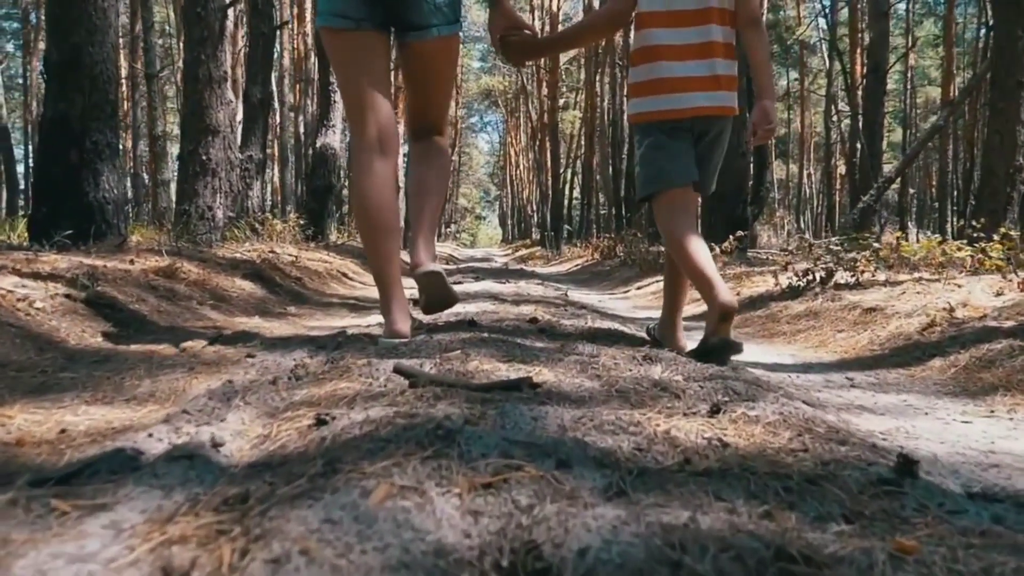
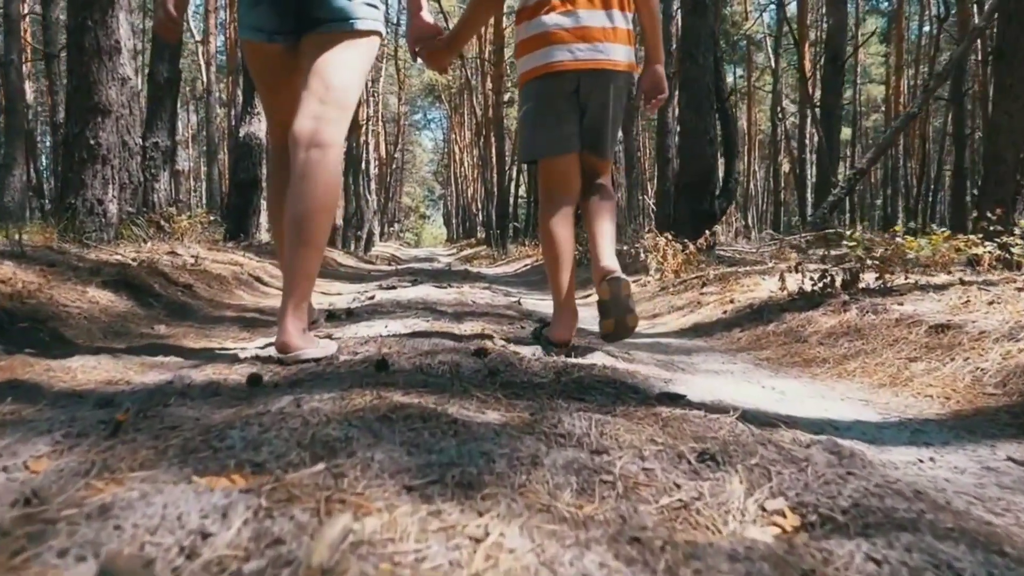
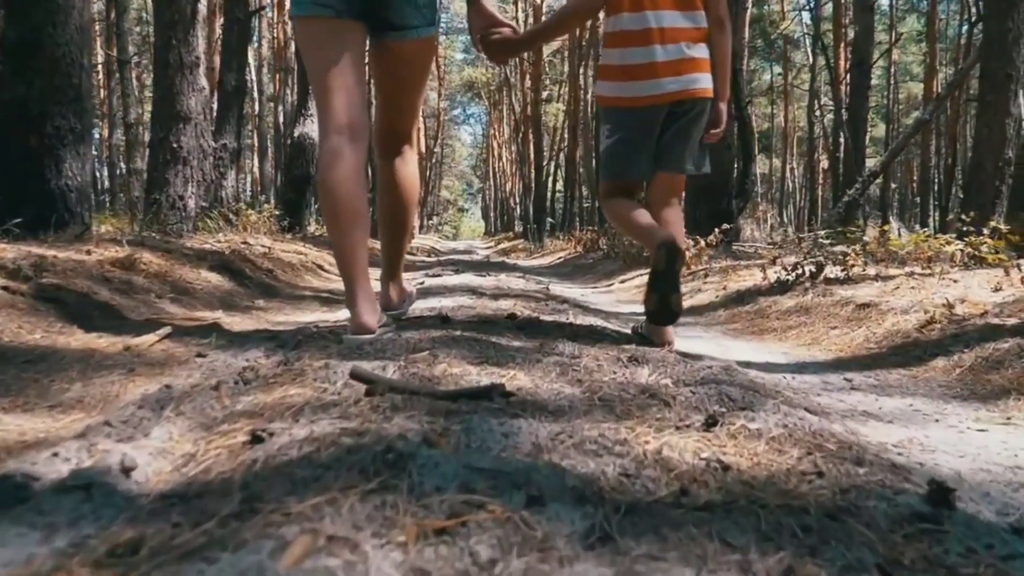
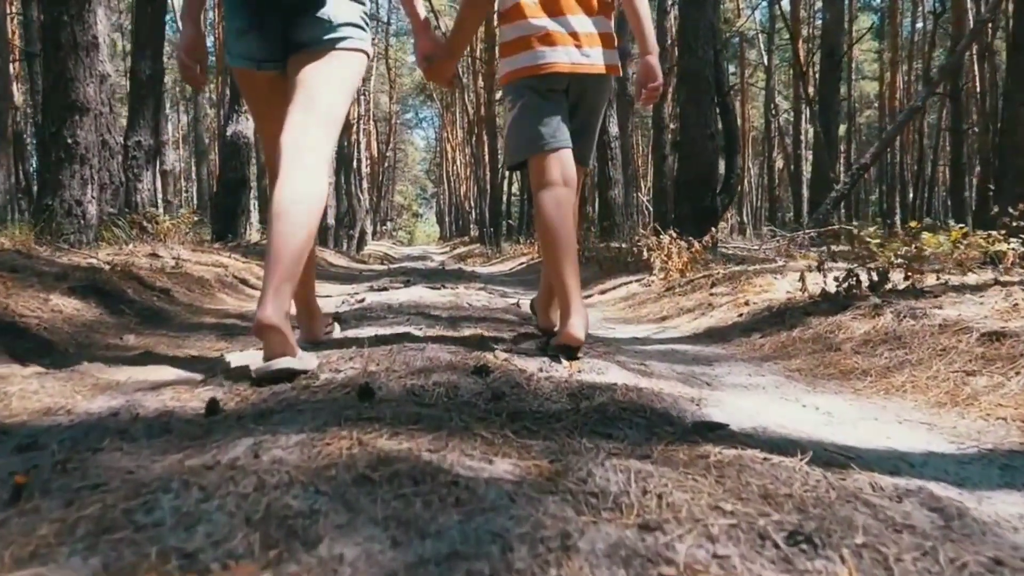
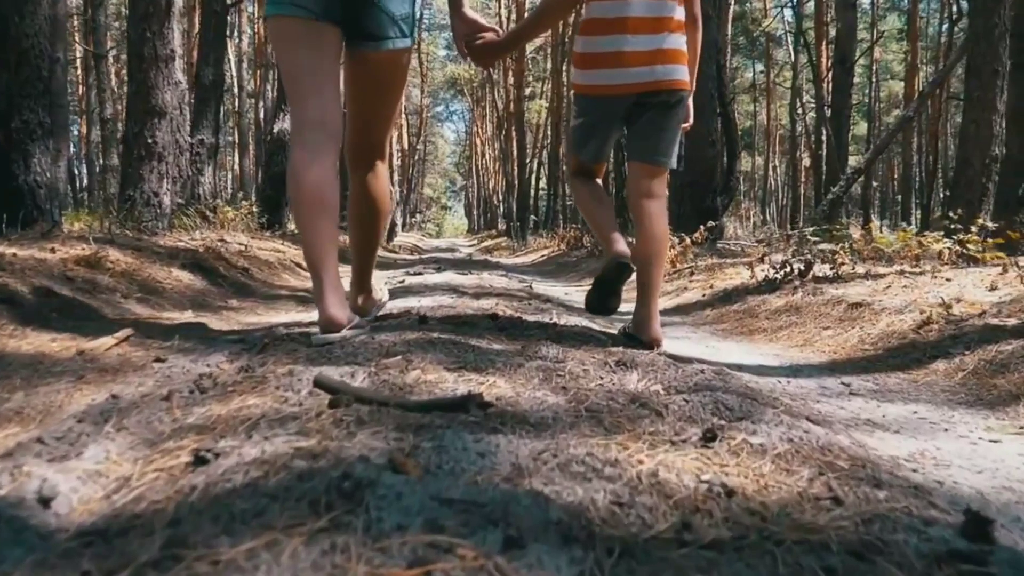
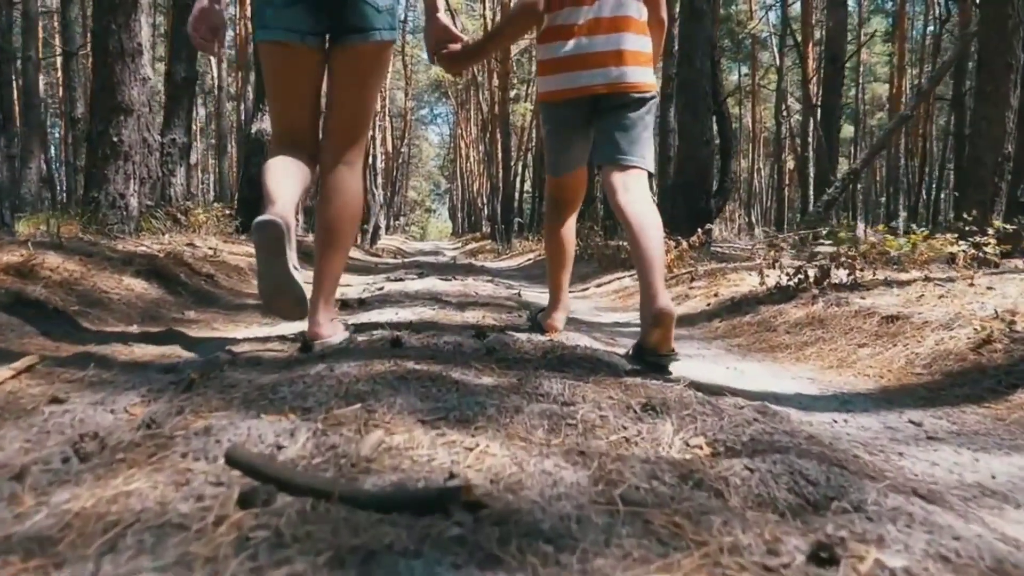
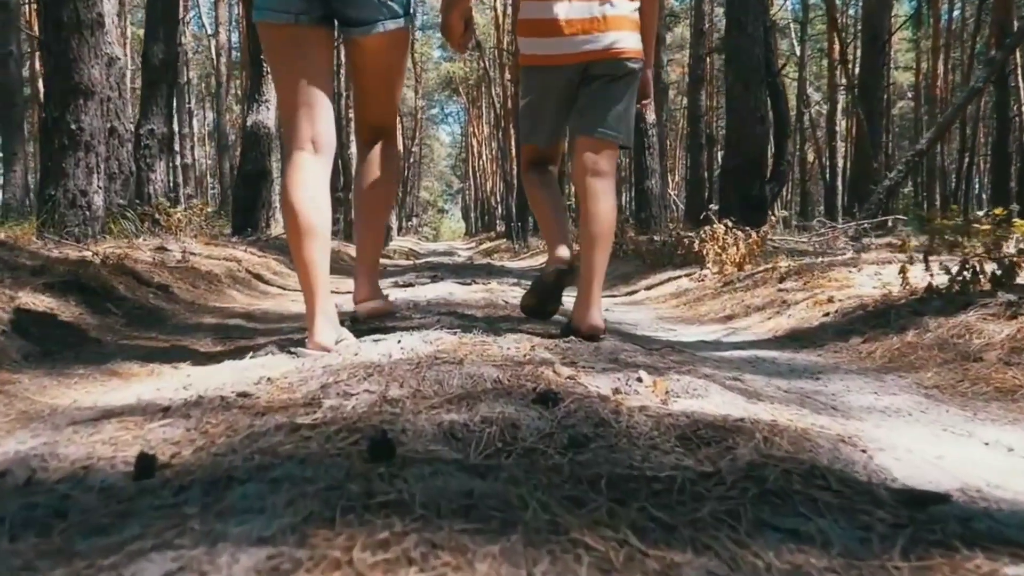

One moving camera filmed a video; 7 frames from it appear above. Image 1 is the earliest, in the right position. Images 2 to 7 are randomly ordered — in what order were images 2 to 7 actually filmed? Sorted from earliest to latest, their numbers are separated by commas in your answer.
3, 5, 6, 2, 4, 7
